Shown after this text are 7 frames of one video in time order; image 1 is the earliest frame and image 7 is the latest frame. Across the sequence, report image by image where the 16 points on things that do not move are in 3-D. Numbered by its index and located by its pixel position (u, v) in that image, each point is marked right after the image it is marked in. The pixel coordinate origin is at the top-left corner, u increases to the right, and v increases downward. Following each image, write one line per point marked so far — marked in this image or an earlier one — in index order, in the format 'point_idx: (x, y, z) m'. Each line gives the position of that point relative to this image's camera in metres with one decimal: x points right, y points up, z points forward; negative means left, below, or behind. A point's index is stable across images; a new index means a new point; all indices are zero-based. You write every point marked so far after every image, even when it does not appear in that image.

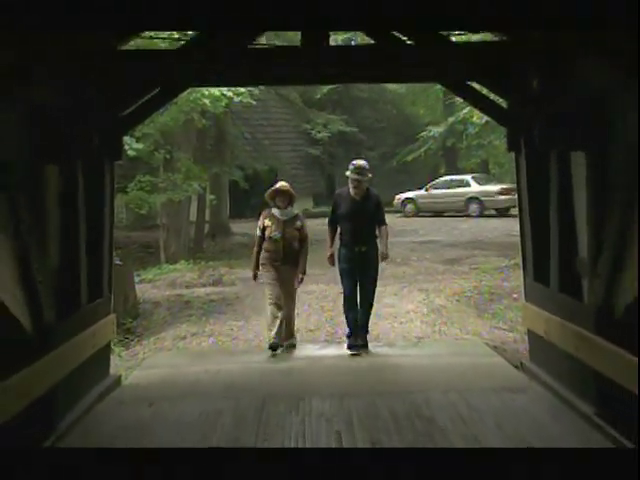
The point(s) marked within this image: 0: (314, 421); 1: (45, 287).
0: (0.0, -1.1, +4.5) m
1: (-1.6, -0.3, +4.4) m
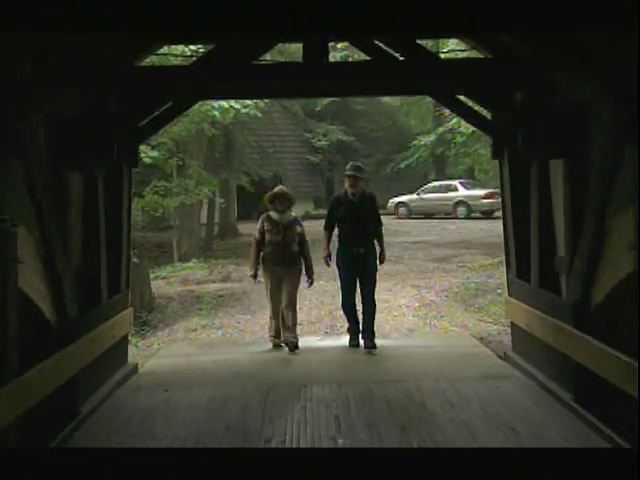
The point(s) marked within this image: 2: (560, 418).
0: (0.0, -1.1, +4.9) m
1: (-1.6, -0.3, +4.7) m
2: (+1.5, -1.1, +4.5) m
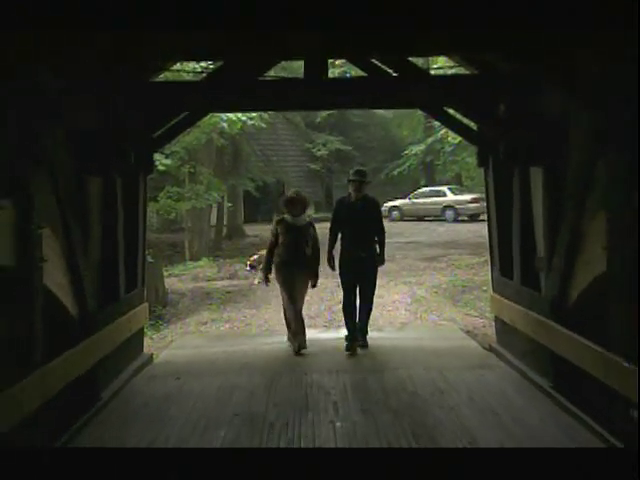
0: (0.0, -1.1, +5.3) m
1: (-1.6, -0.3, +5.1) m
2: (+1.5, -1.1, +4.9) m
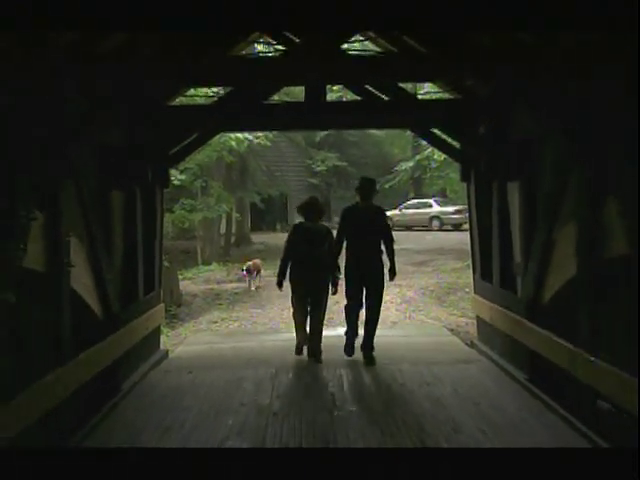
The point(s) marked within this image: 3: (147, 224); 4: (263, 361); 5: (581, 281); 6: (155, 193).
0: (0.0, -1.1, +5.8) m
1: (-1.6, -0.3, +5.6) m
2: (+1.5, -1.2, +5.4) m
3: (-1.6, +0.1, +6.7) m
4: (-0.5, -1.1, +6.7) m
5: (+1.7, -0.3, +4.7) m
6: (-1.5, +0.4, +6.7) m
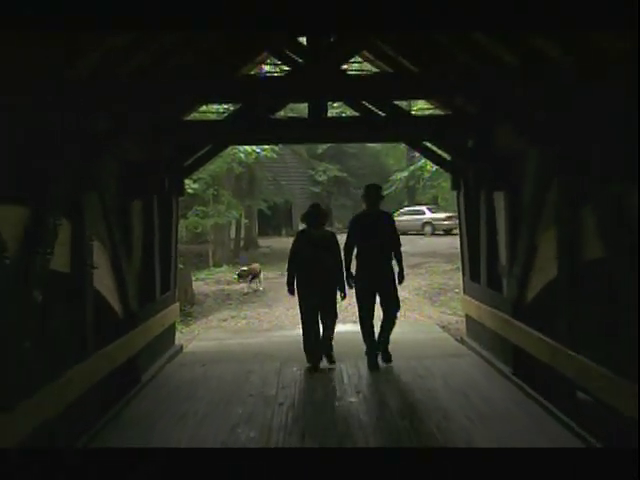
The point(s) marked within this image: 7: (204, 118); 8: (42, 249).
0: (0.0, -1.2, +6.2) m
1: (-1.6, -0.4, +6.0) m
2: (+1.5, -1.2, +5.8) m
3: (-1.6, +0.1, +7.1) m
4: (-0.5, -1.2, +7.1) m
5: (+1.7, -0.3, +5.1) m
6: (-1.5, +0.4, +7.1) m
7: (-1.2, +1.2, +7.3) m
8: (-1.8, -0.1, +4.5) m
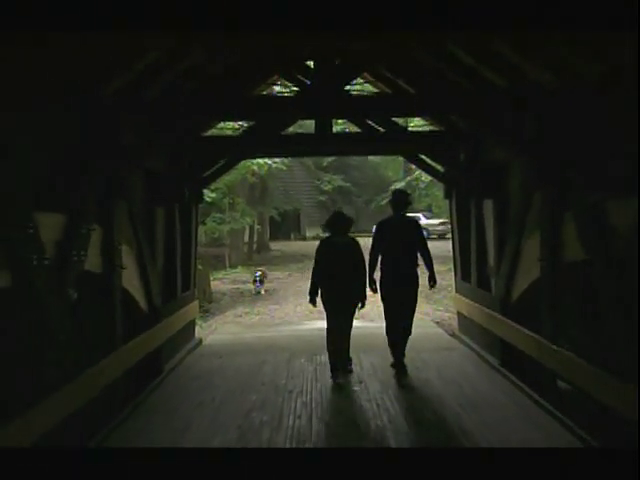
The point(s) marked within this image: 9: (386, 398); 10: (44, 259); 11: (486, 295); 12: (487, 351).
0: (0.0, -1.2, +6.8) m
1: (-1.6, -0.4, +6.6) m
2: (+1.5, -1.2, +6.4) m
3: (-1.5, +0.1, +7.7) m
4: (-0.4, -1.2, +7.7) m
5: (+1.8, -0.3, +5.7) m
6: (-1.5, +0.4, +7.7) m
7: (-1.1, +1.2, +7.9) m
8: (-1.7, -0.1, +5.1) m
9: (+0.6, -1.3, +5.9) m
10: (-1.8, -0.1, +4.5) m
11: (+1.6, -0.5, +6.9) m
12: (+1.6, -1.1, +6.9) m
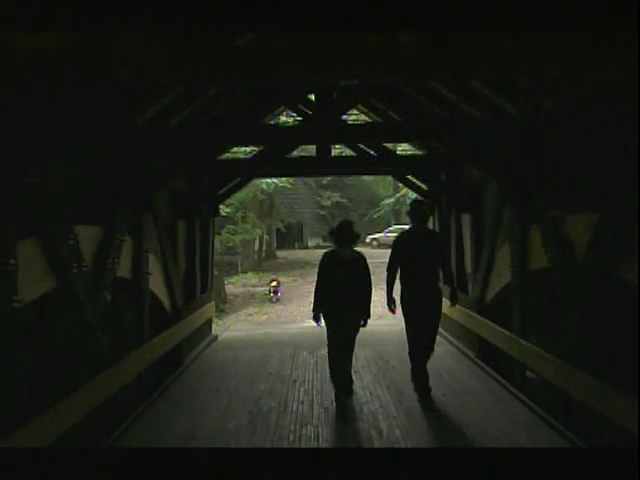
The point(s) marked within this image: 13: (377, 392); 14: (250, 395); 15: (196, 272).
0: (0.0, -1.3, +7.7) m
1: (-1.6, -0.5, +7.6) m
2: (+1.6, -1.3, +7.3) m
3: (-1.5, 0.0, +8.6) m
4: (-0.4, -1.3, +8.6) m
5: (+1.8, -0.4, +6.6) m
6: (-1.4, +0.3, +8.7) m
7: (-1.1, +1.1, +8.8) m
8: (-1.7, -0.2, +6.0) m
9: (+0.6, -1.4, +6.8) m
10: (-1.8, -0.2, +5.4) m
11: (+1.6, -0.6, +7.8) m
12: (+1.6, -1.2, +7.8) m
13: (+0.5, -1.4, +6.8) m
14: (-0.7, -1.4, +6.6) m
15: (-1.5, -0.4, +8.3) m
